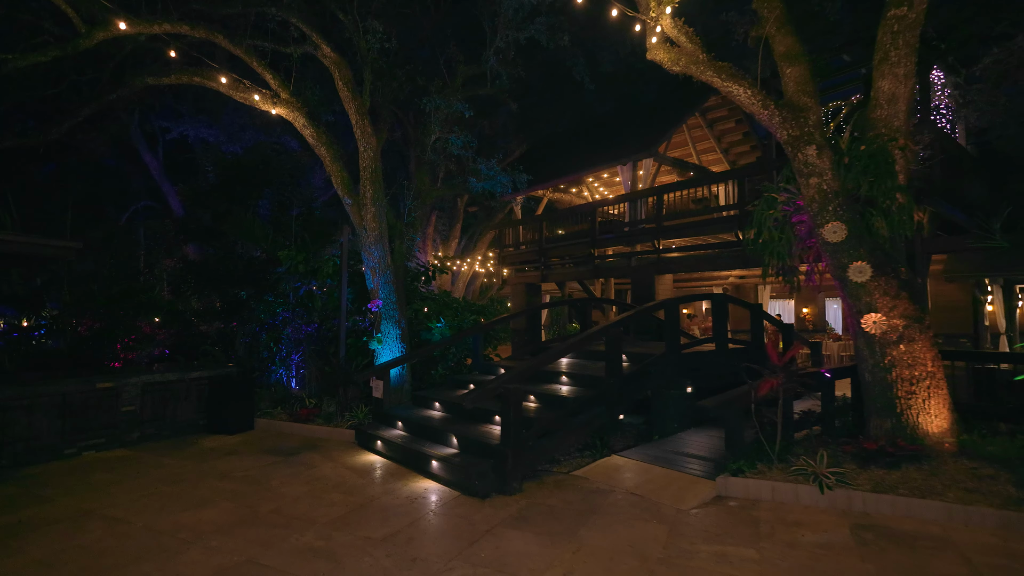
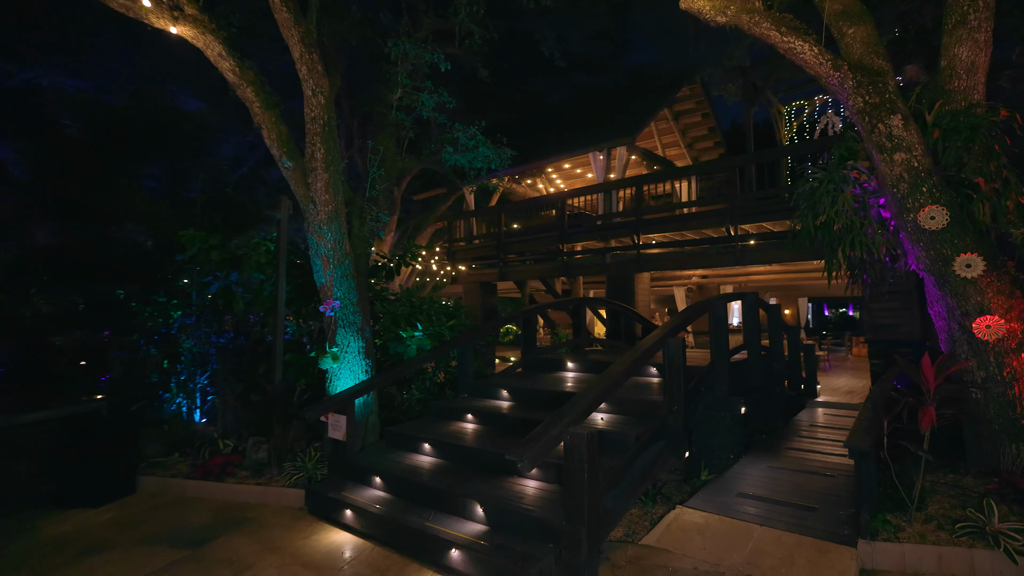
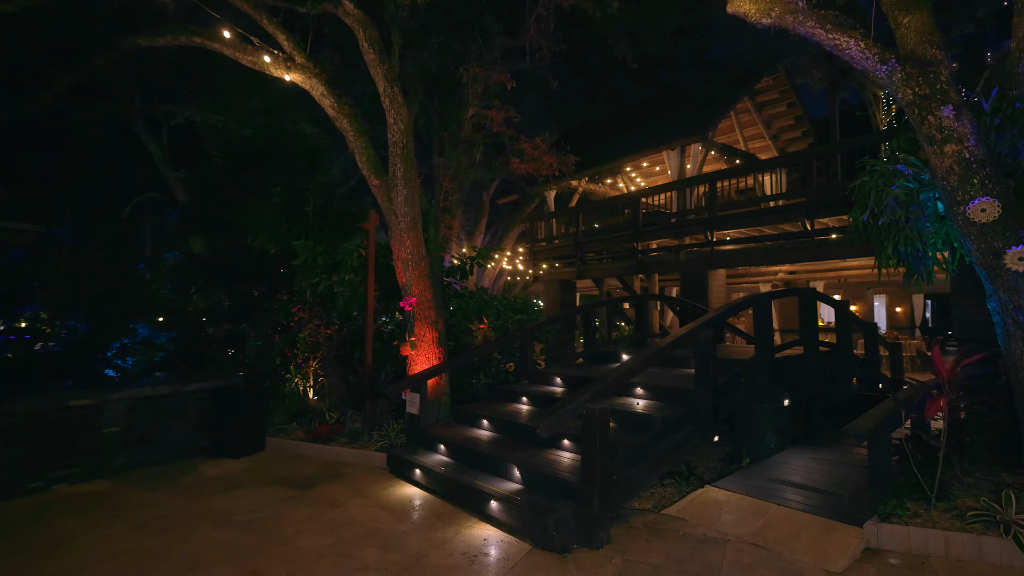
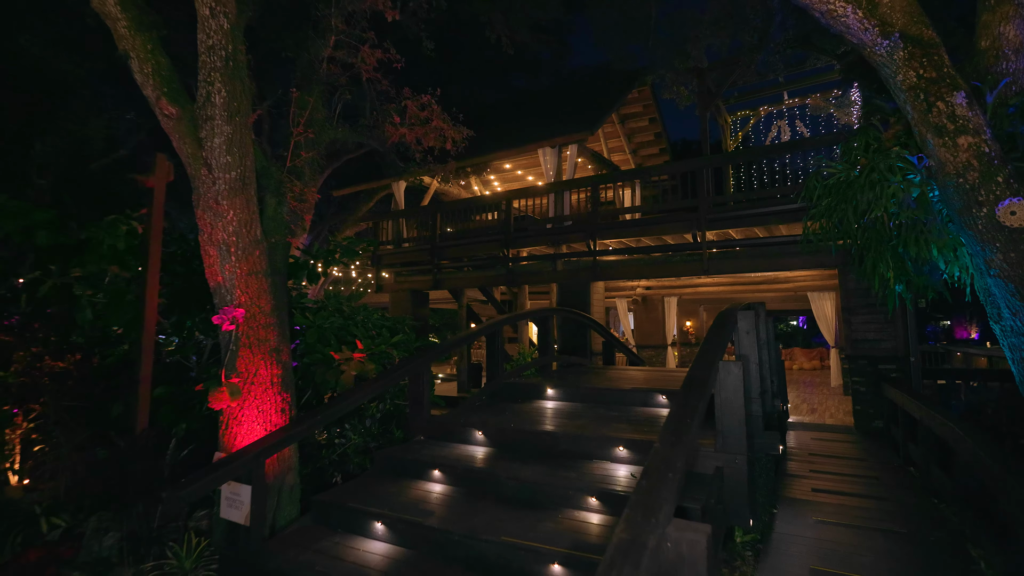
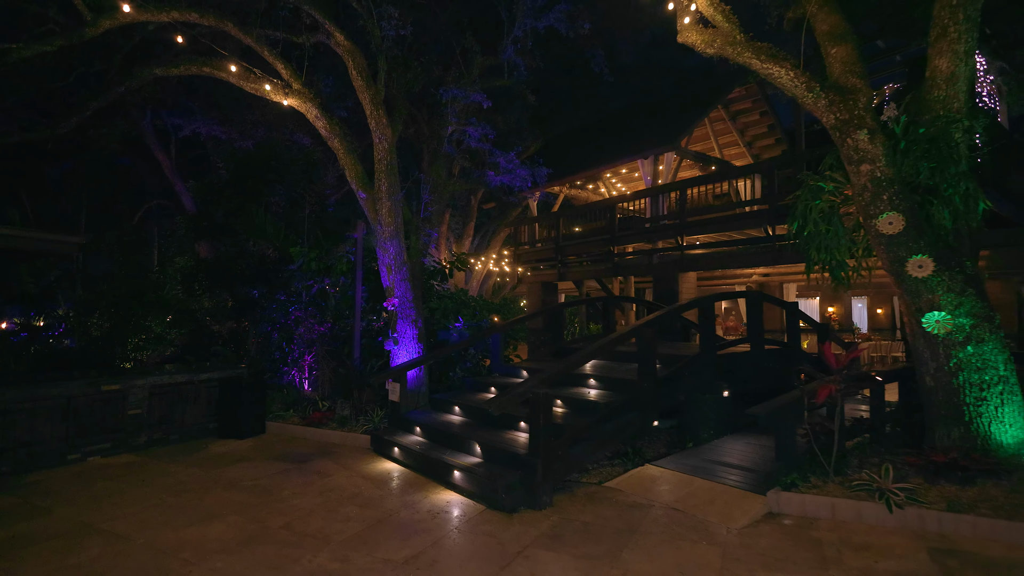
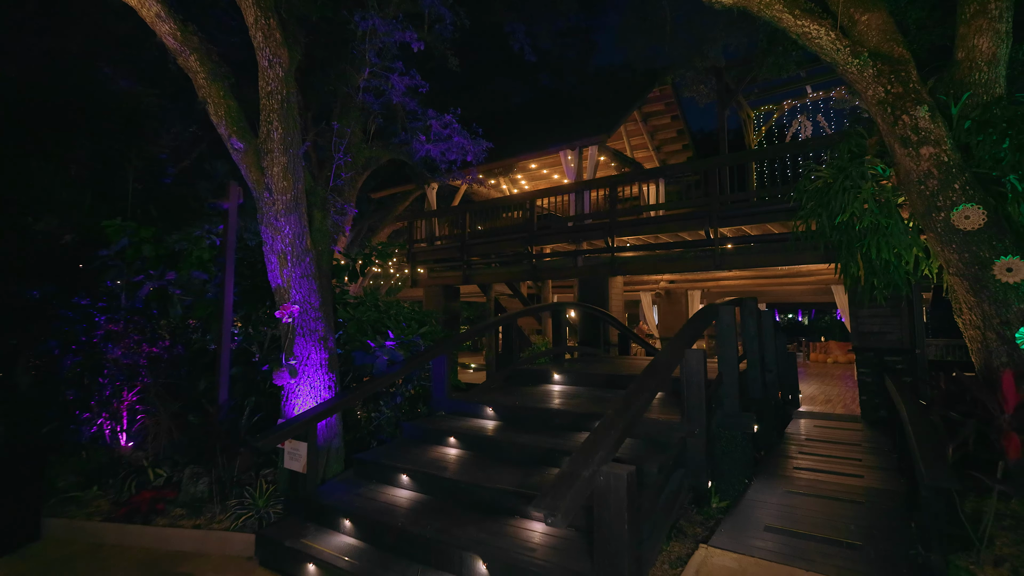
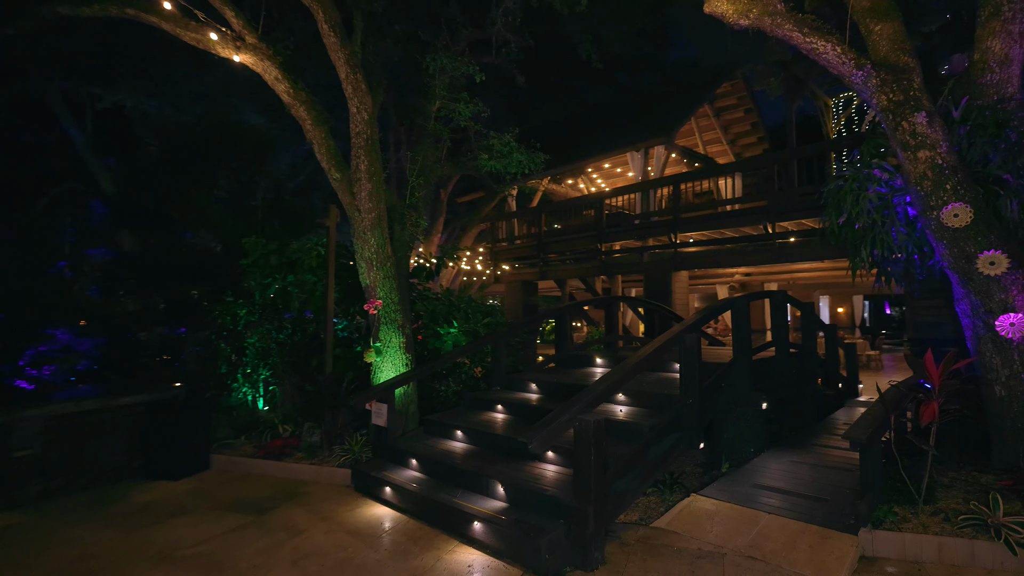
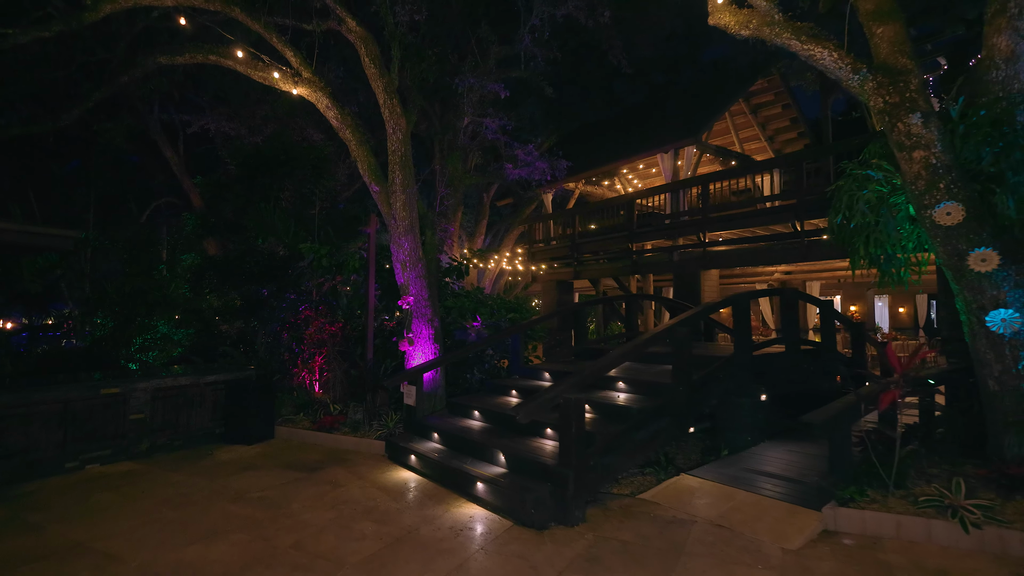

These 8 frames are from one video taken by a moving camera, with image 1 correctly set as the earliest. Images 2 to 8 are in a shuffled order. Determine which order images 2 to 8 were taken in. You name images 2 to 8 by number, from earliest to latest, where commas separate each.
5, 8, 3, 7, 2, 6, 4
